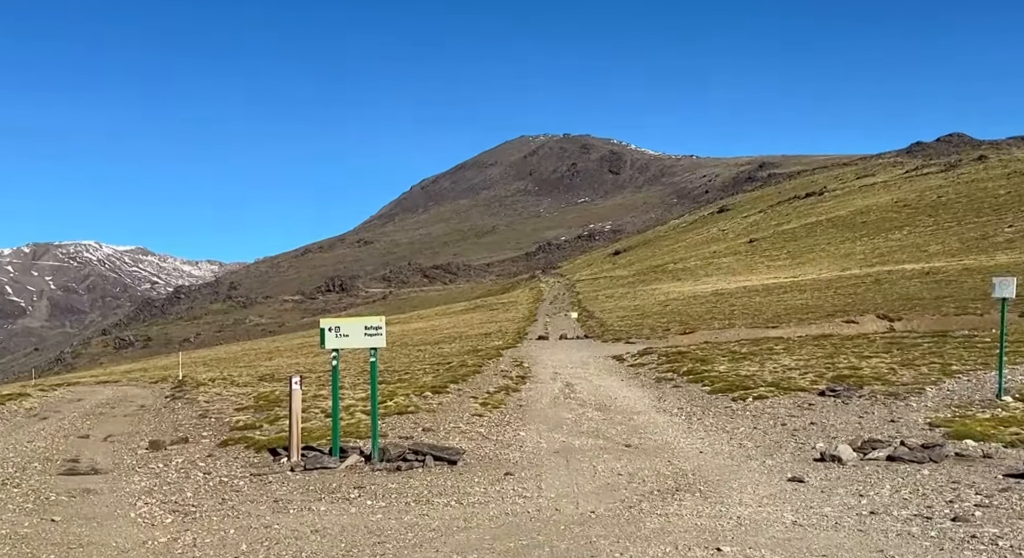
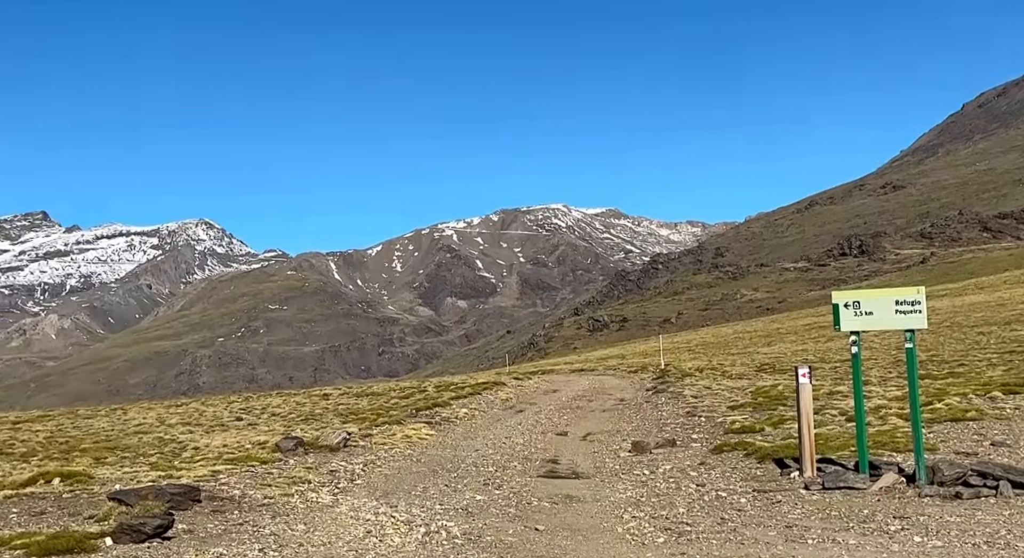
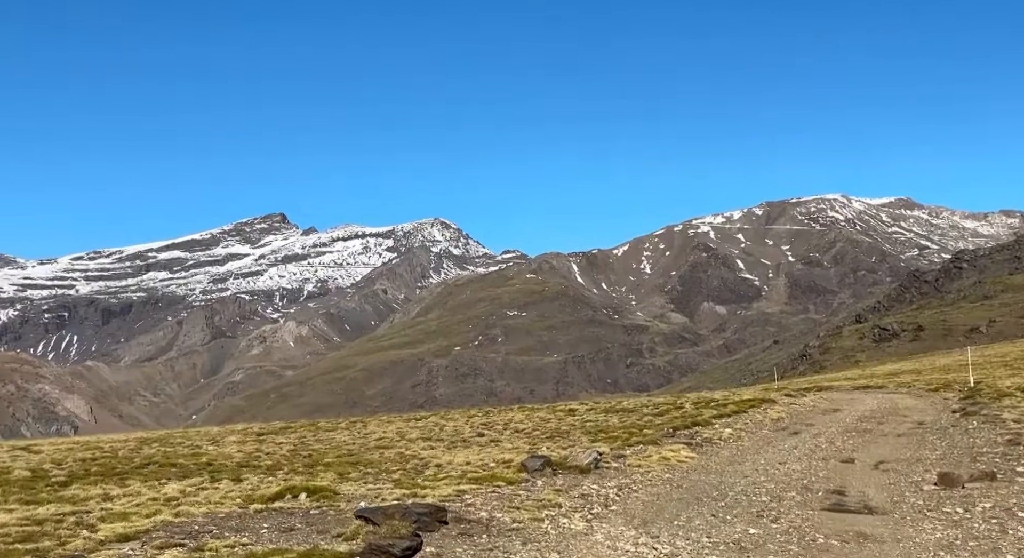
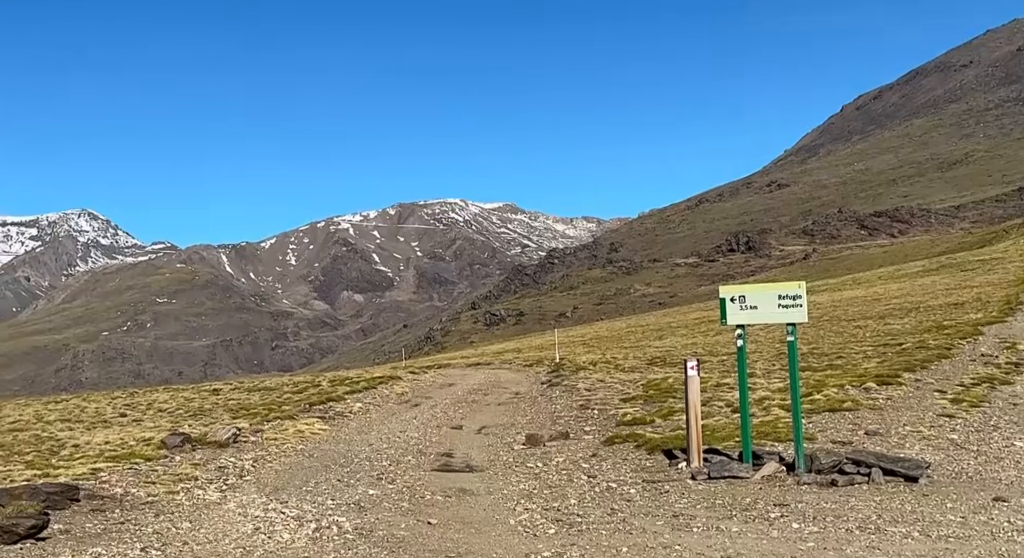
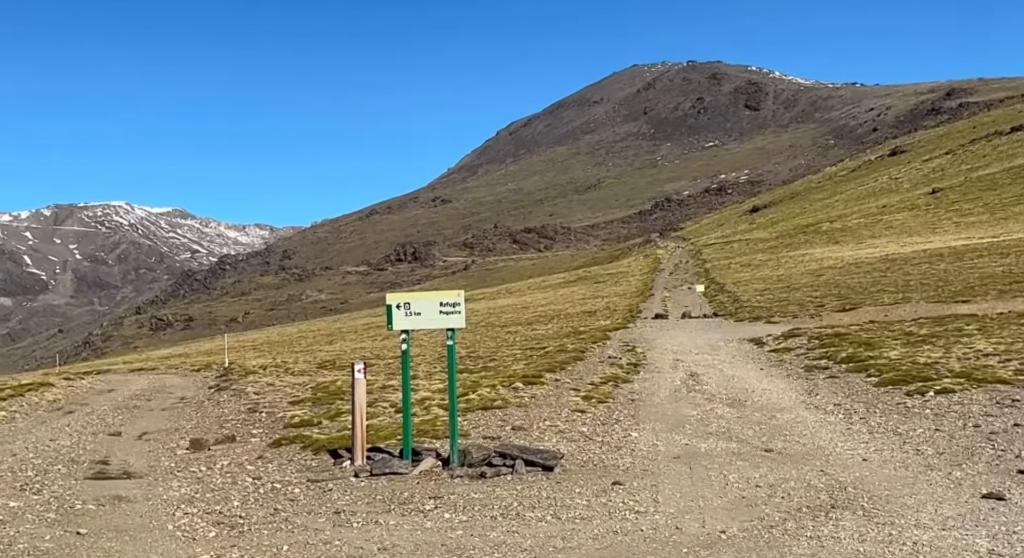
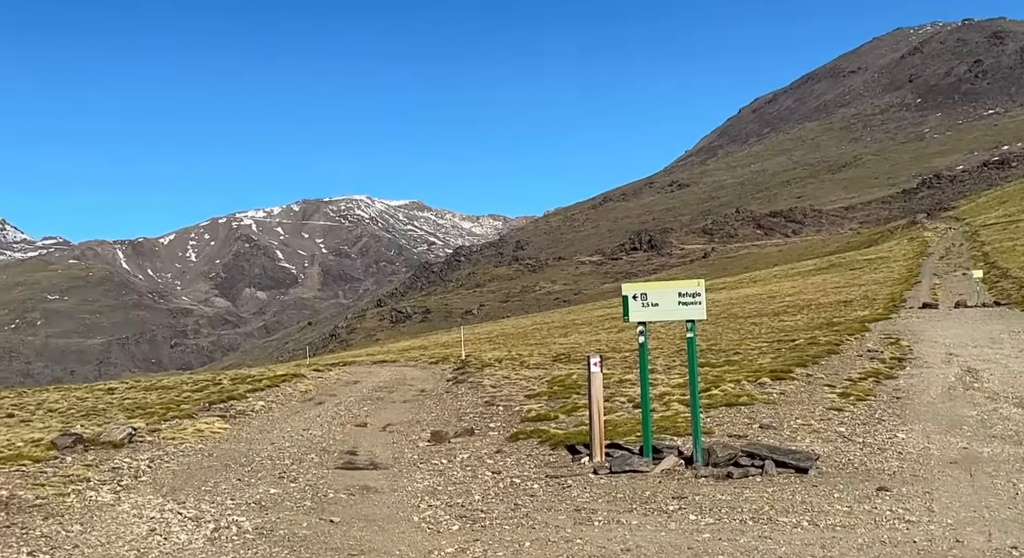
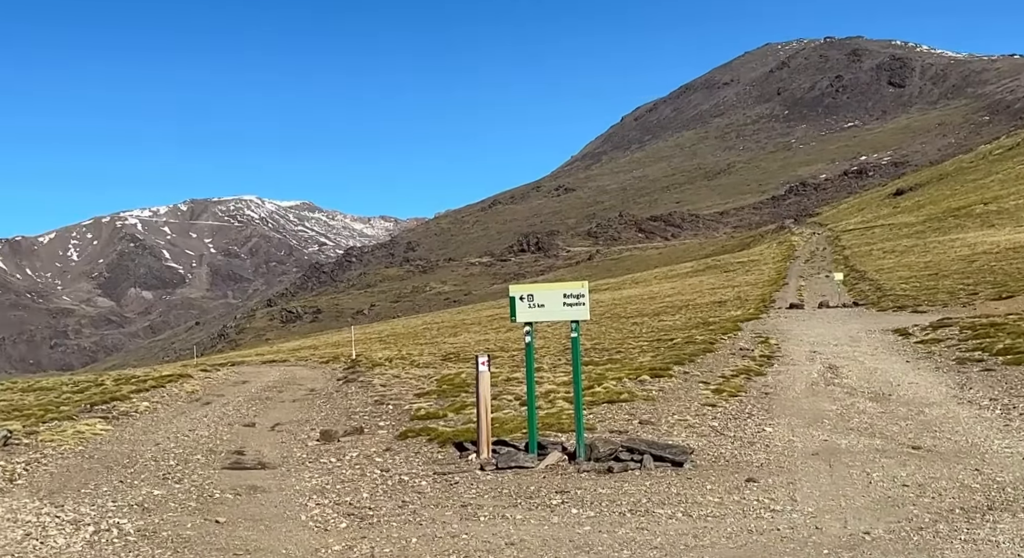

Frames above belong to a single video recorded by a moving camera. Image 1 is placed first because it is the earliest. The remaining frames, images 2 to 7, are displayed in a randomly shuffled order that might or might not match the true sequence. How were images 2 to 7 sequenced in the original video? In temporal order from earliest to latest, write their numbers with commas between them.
5, 7, 6, 4, 2, 3
